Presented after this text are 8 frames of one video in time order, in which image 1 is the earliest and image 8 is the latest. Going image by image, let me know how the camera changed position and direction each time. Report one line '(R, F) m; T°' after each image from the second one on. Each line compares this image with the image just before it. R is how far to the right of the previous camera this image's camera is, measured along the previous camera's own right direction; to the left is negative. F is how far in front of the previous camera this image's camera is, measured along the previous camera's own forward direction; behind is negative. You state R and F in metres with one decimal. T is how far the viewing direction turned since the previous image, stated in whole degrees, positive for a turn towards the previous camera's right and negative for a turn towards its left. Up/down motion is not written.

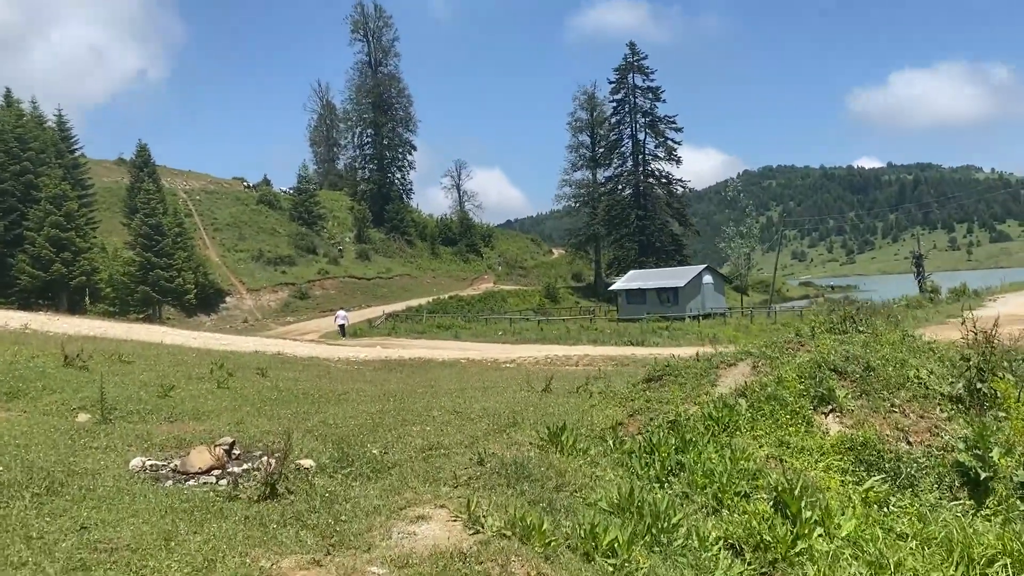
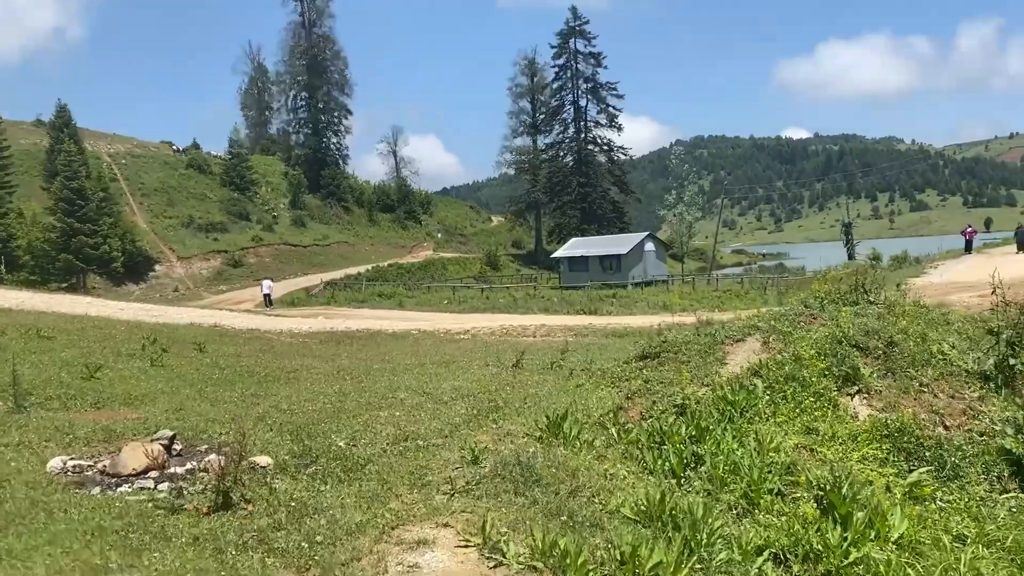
(-0.5, +1.3) m; +4°
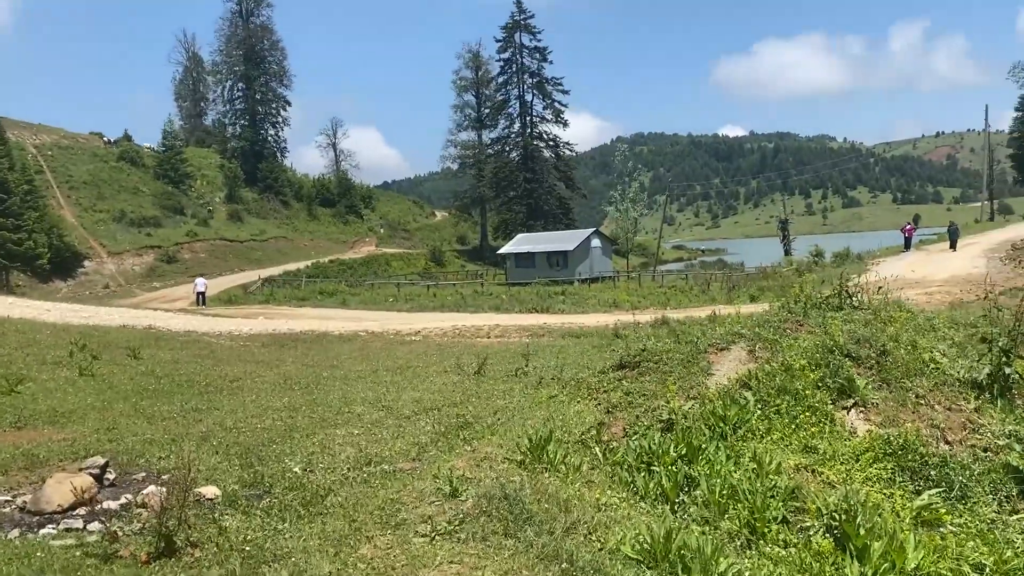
(-0.3, +0.7) m; +4°
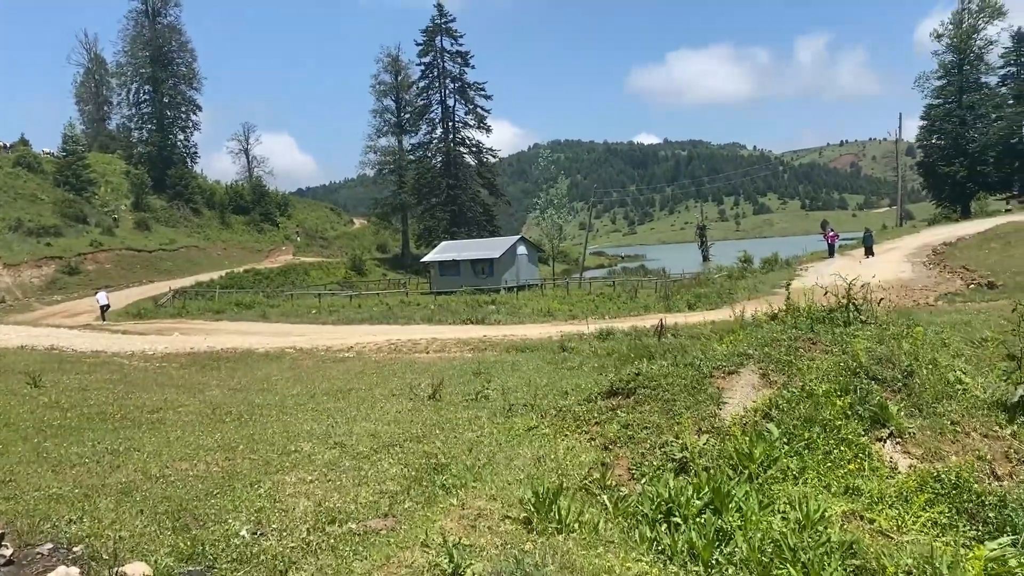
(-0.5, +1.2) m; +5°
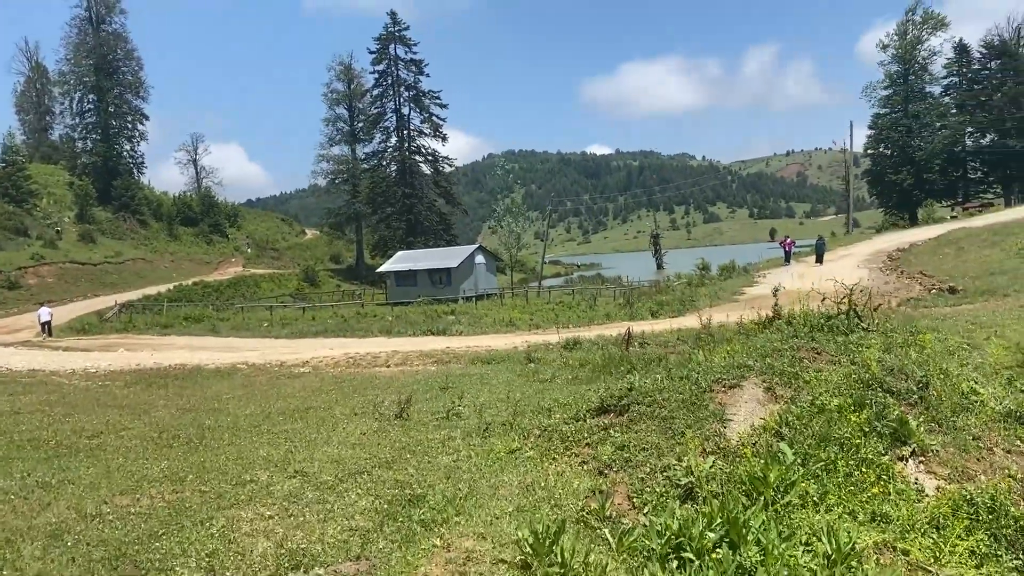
(-0.2, +0.7) m; +3°
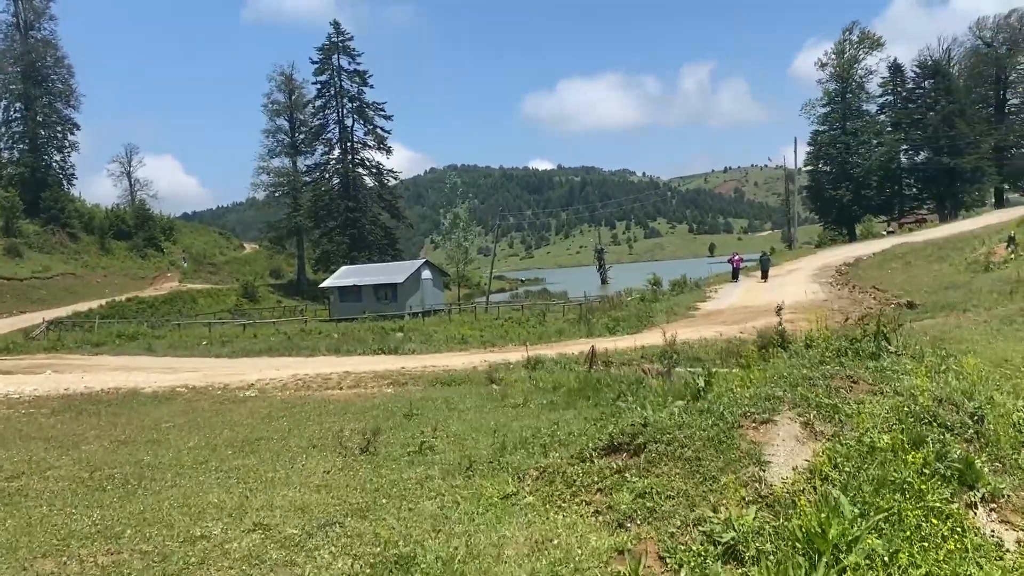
(-0.4, +1.0) m; +4°
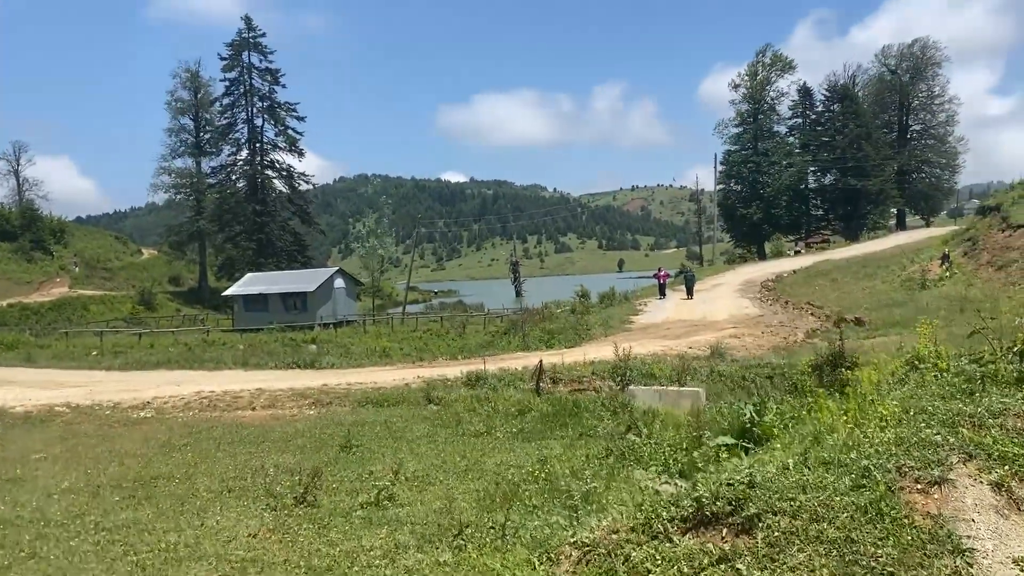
(-0.7, +2.3) m; +6°
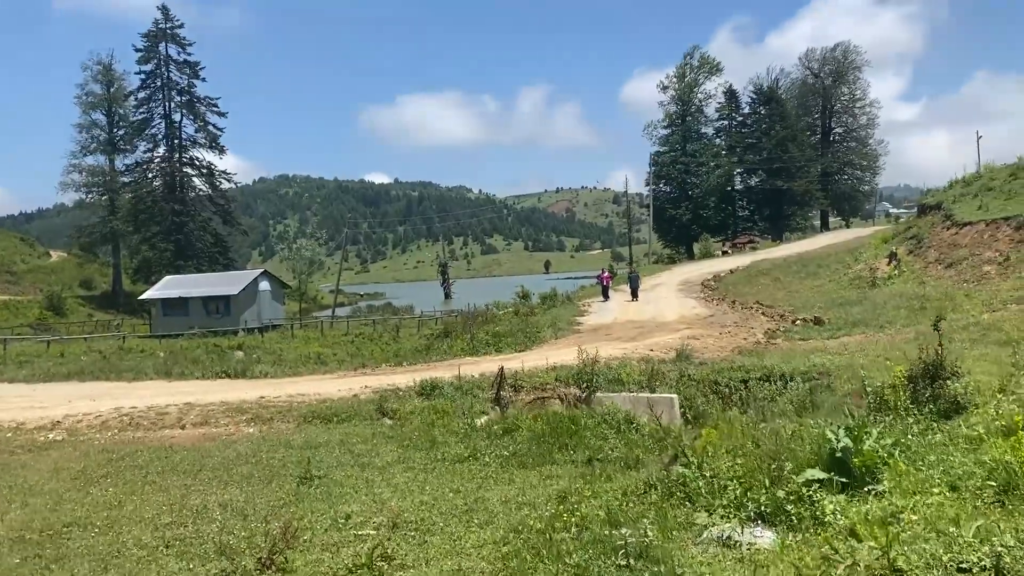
(-0.7, +1.7) m; +5°
